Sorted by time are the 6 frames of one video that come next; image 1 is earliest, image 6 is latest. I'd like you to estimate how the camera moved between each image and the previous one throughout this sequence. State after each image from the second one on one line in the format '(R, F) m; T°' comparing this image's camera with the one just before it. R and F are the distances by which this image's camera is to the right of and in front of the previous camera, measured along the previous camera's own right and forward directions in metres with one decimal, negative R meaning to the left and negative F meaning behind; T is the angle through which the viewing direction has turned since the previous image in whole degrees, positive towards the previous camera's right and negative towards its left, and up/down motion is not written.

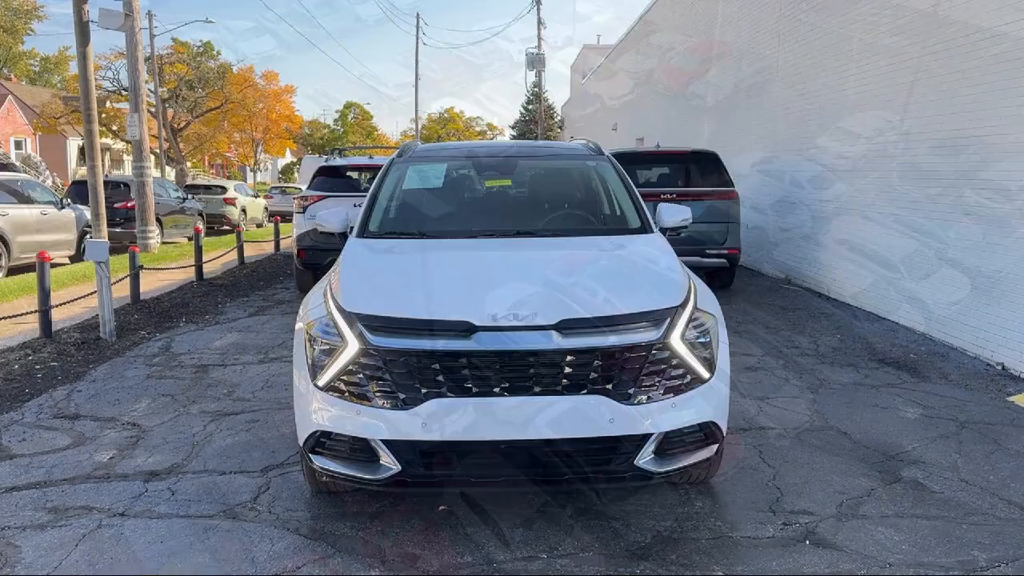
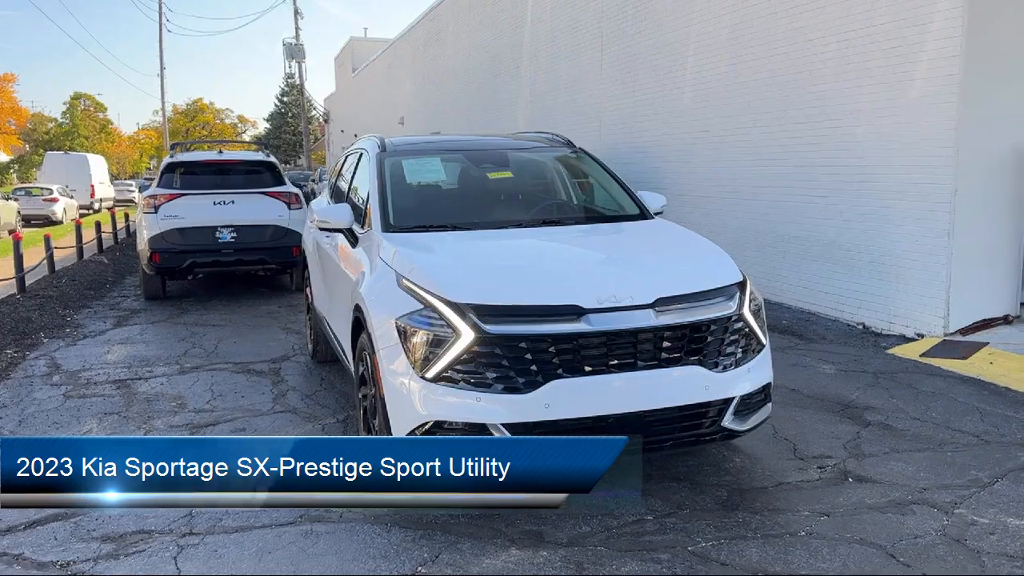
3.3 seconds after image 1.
(-1.4, 0.0) m; +15°
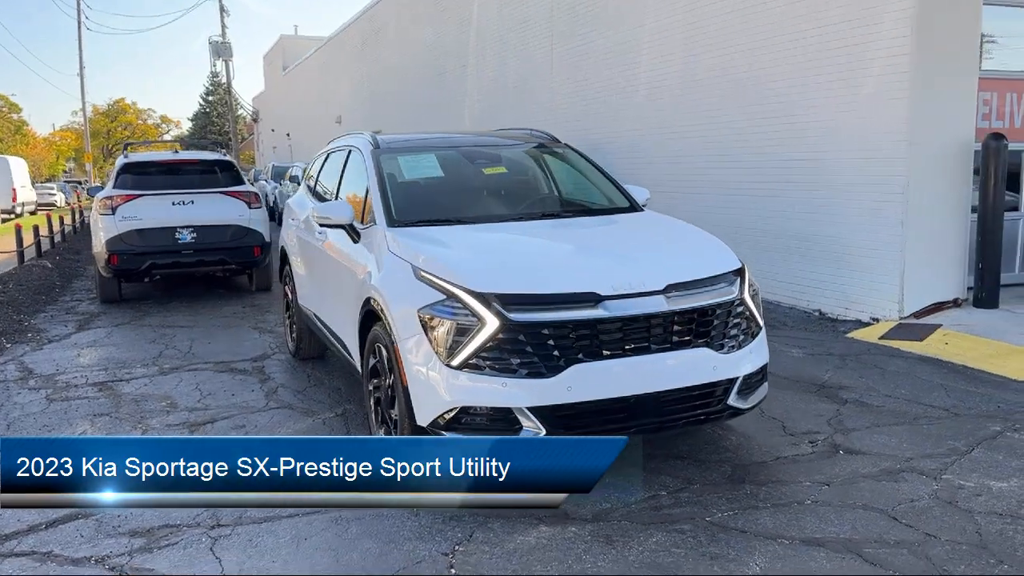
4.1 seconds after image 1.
(-0.4, -0.1) m; +4°
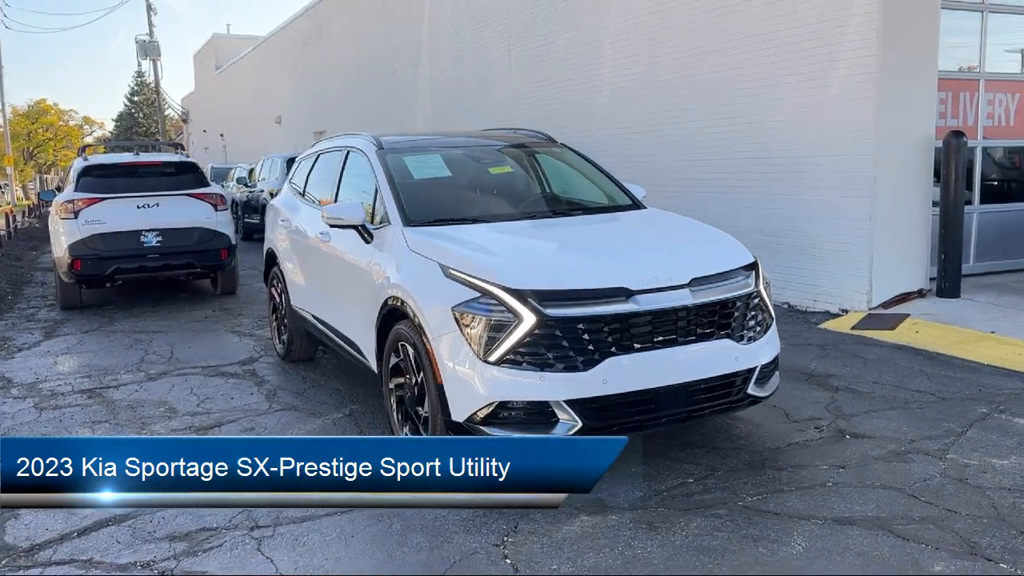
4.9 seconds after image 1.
(-0.4, -0.1) m; +4°
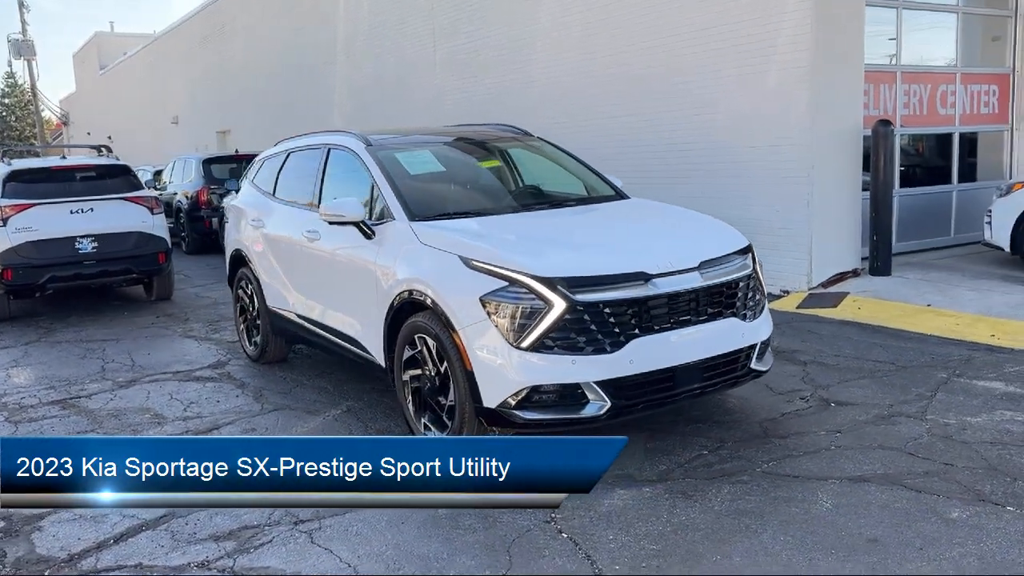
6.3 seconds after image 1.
(-0.6, -0.1) m; +7°
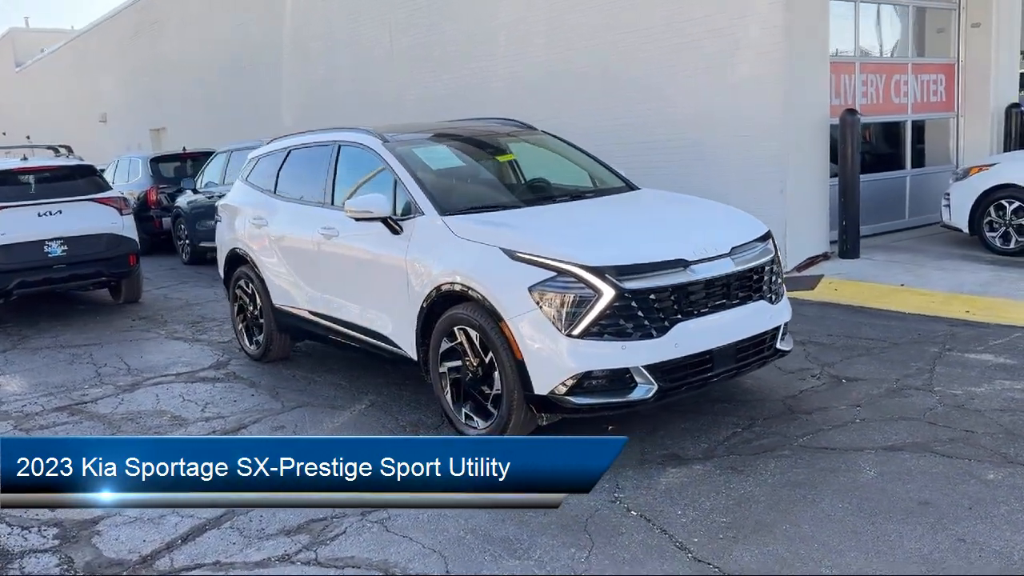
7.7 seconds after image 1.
(-0.6, -0.1) m; +5°
